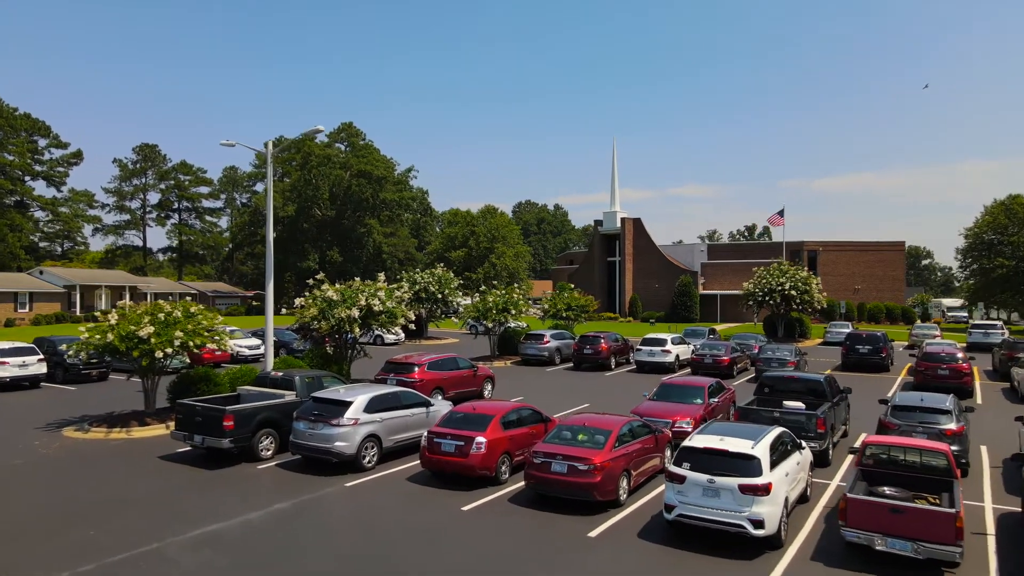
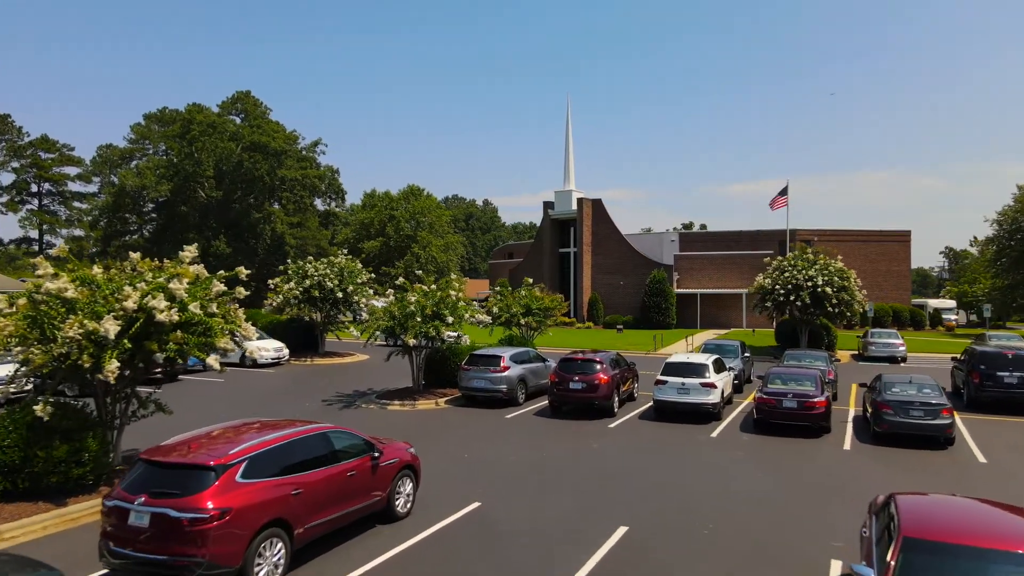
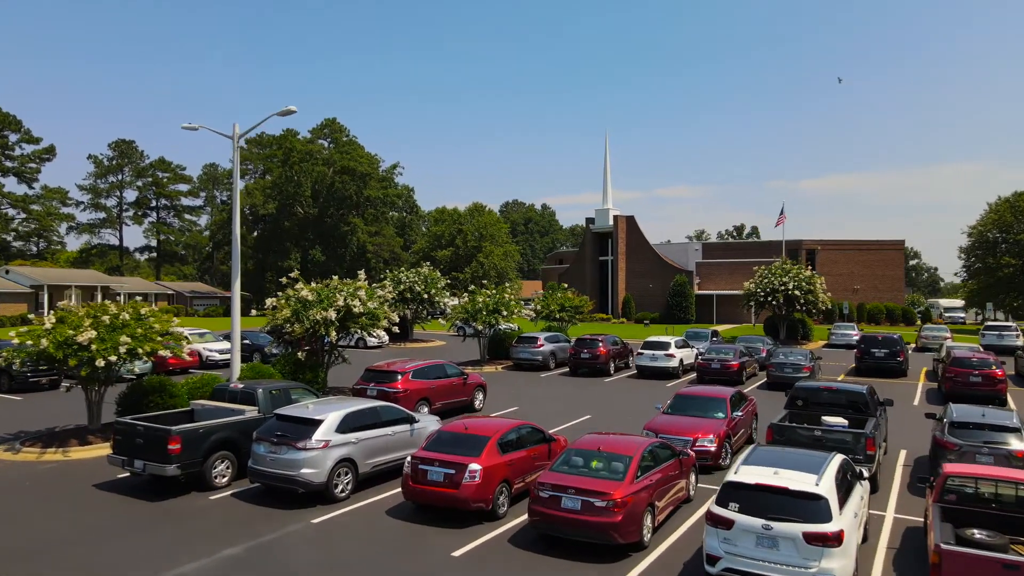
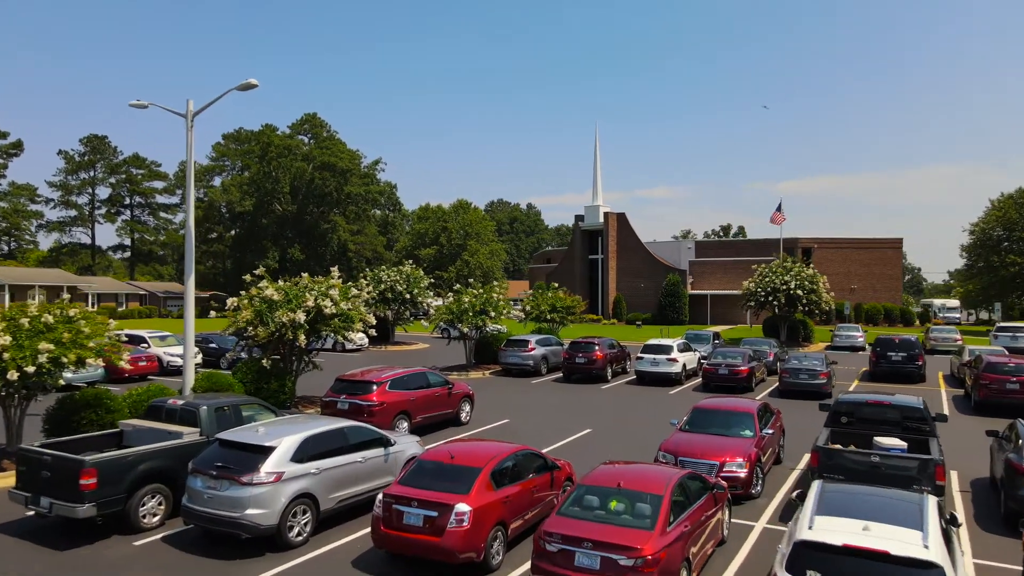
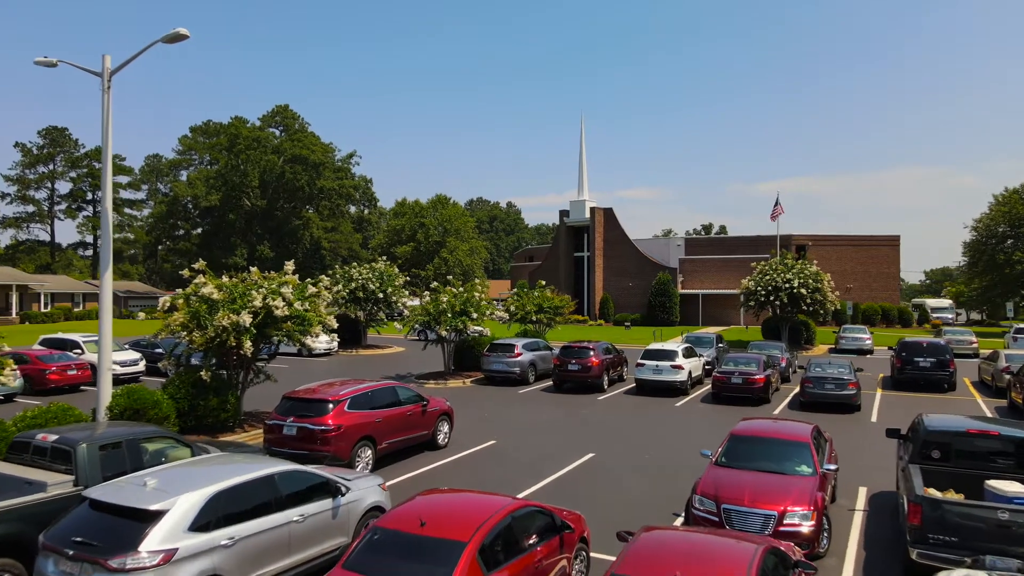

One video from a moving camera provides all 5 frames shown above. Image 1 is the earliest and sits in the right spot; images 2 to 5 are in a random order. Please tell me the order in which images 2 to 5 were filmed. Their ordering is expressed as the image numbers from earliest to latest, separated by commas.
3, 4, 5, 2
